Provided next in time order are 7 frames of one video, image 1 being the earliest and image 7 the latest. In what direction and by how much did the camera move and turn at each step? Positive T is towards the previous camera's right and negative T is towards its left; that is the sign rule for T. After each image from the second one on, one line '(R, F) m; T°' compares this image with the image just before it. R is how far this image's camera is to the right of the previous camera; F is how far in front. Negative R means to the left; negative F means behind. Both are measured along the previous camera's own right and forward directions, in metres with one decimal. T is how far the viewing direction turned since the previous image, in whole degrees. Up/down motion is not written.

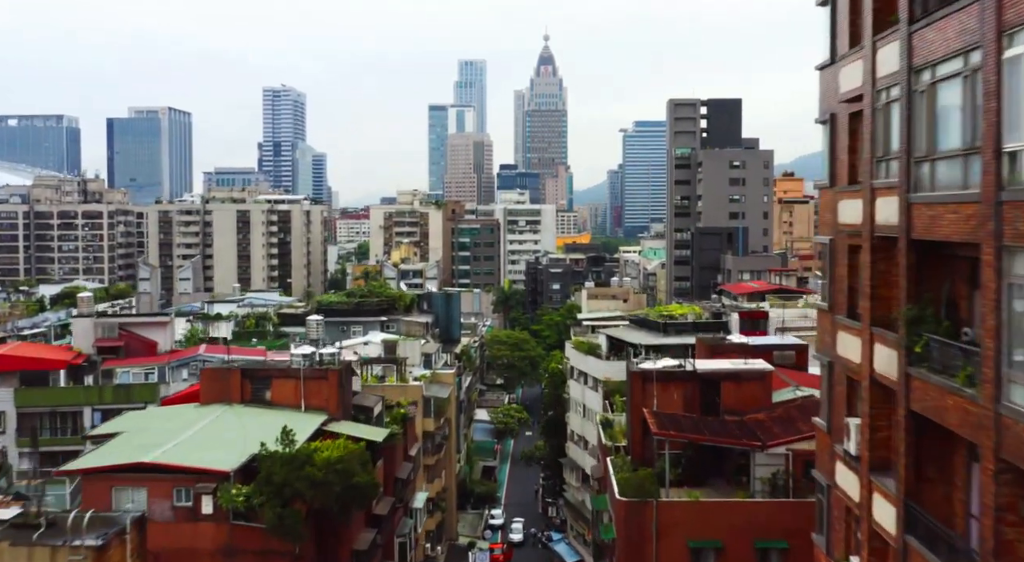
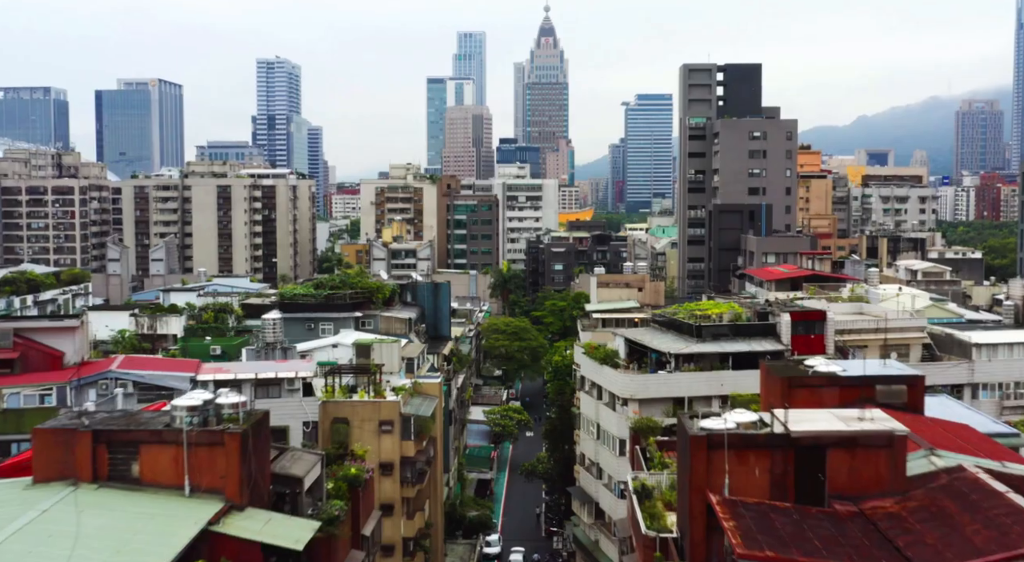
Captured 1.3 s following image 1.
(+0.1, +6.4) m; 0°
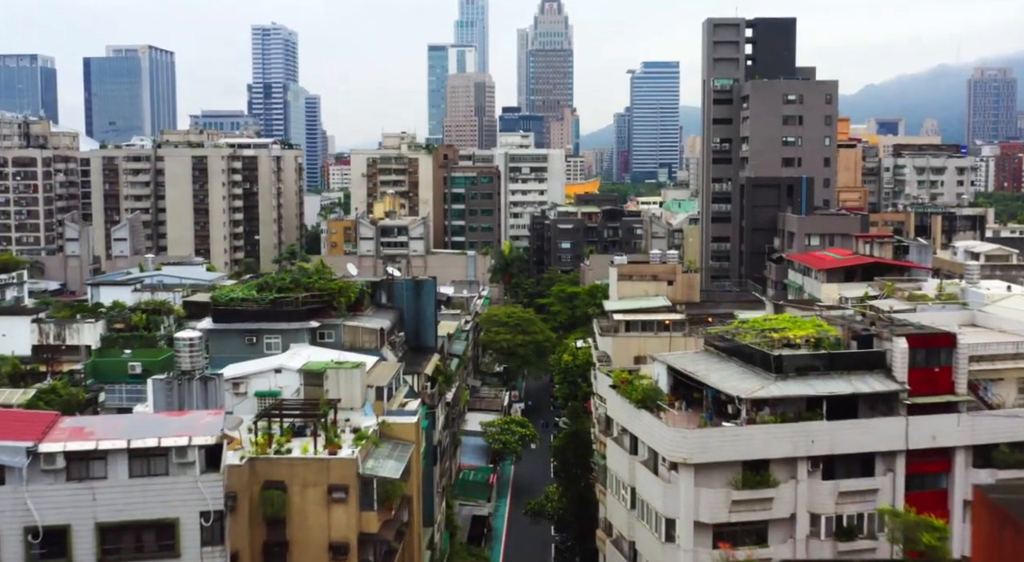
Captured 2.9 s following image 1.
(+0.1, +8.0) m; 0°
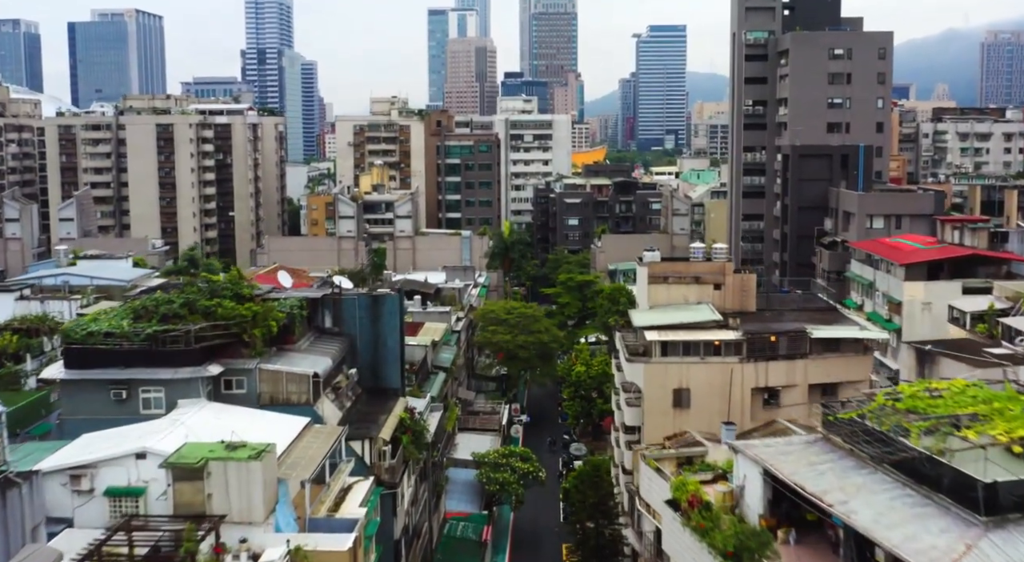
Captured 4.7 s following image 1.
(+0.2, +8.7) m; 0°
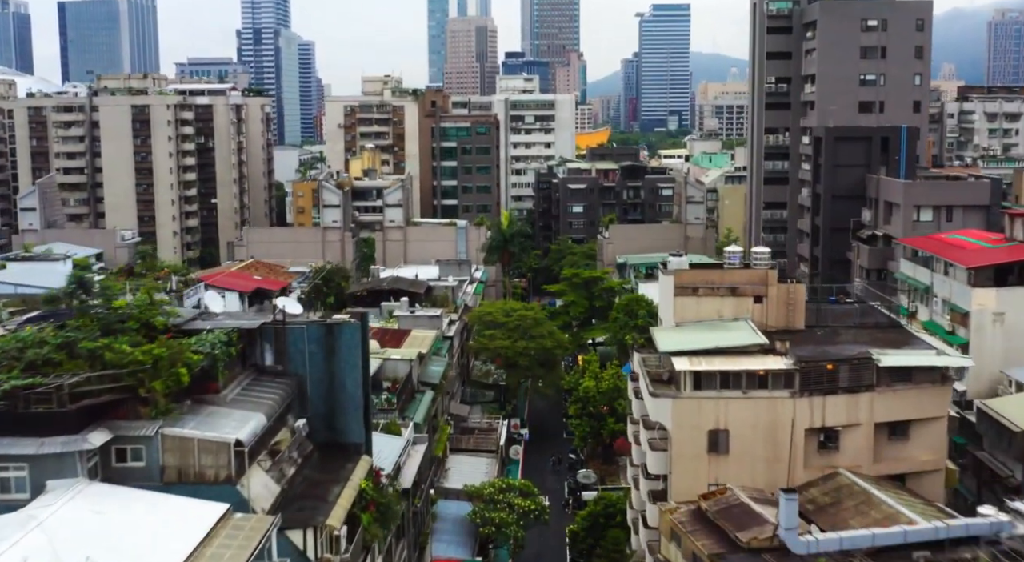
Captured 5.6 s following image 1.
(+0.1, +4.9) m; 0°
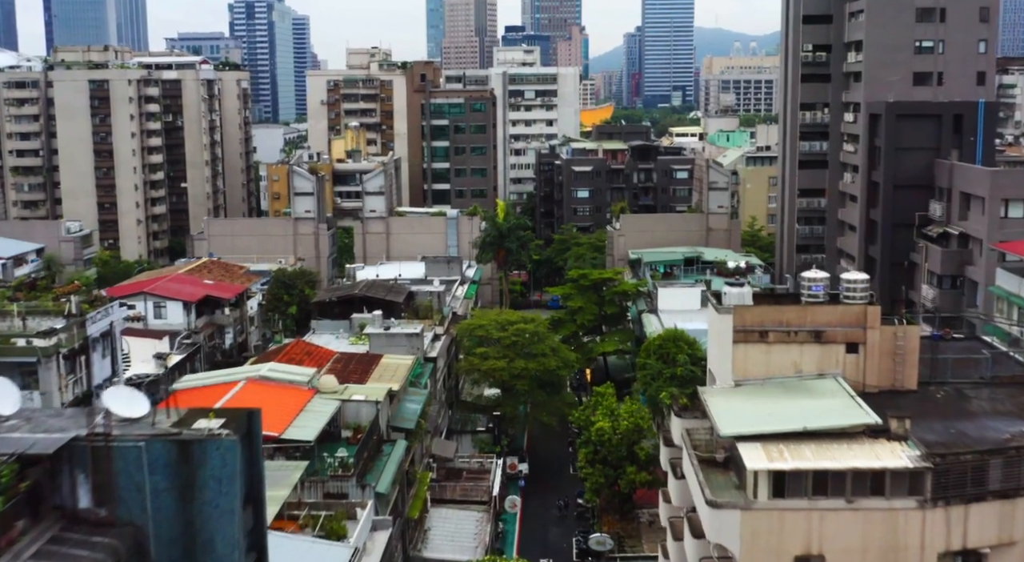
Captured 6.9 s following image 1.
(+0.2, +6.8) m; 0°
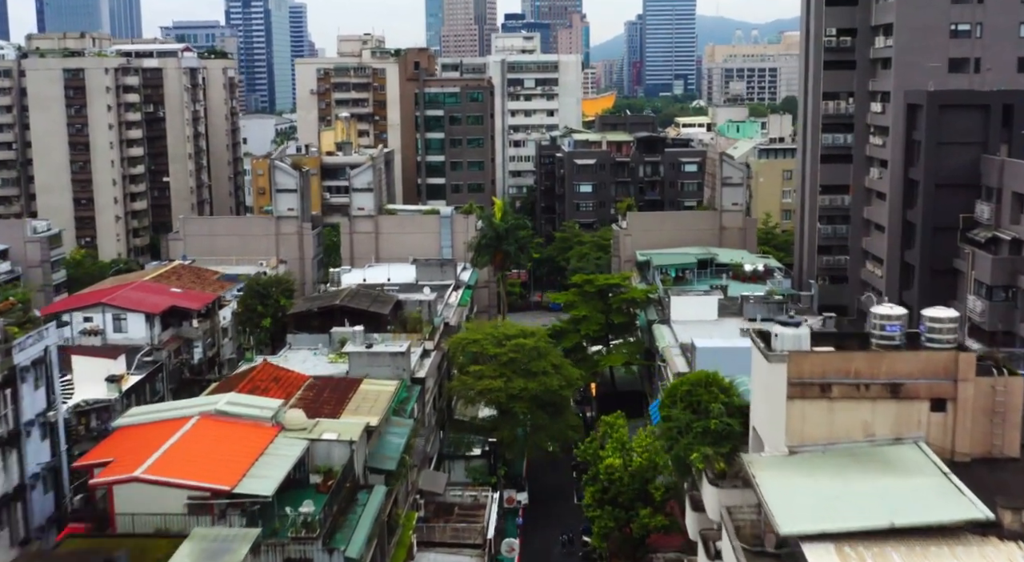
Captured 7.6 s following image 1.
(+0.1, +3.5) m; 0°
